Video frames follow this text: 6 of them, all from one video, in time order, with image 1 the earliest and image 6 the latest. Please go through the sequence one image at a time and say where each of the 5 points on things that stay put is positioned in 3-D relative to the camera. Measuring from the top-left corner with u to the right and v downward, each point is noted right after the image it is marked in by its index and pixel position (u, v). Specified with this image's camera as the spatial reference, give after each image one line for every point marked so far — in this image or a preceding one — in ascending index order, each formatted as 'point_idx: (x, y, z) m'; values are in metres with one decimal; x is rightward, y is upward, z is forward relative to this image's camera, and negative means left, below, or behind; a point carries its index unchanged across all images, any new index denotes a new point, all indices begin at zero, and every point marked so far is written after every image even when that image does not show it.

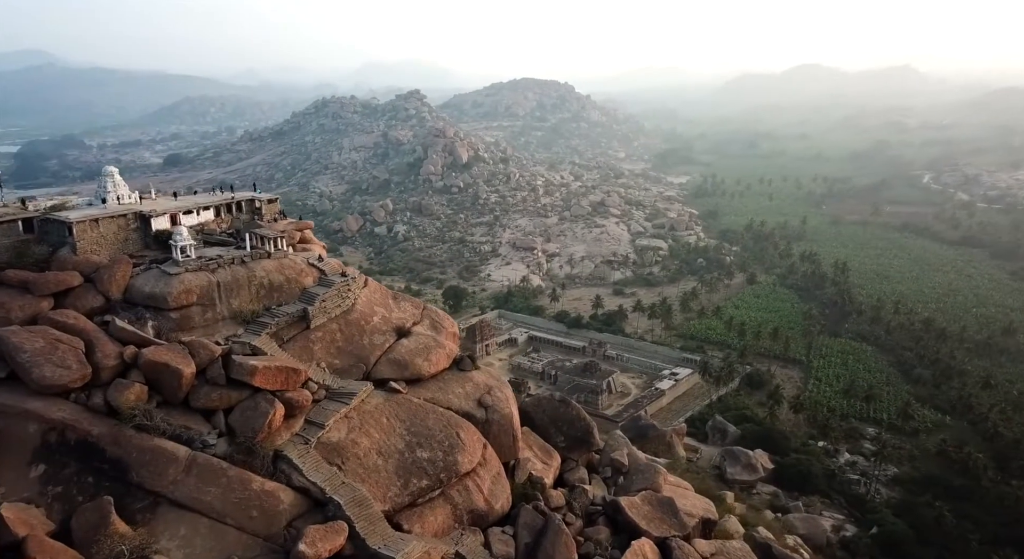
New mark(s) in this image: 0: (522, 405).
0: (+0.2, -2.9, +16.6) m
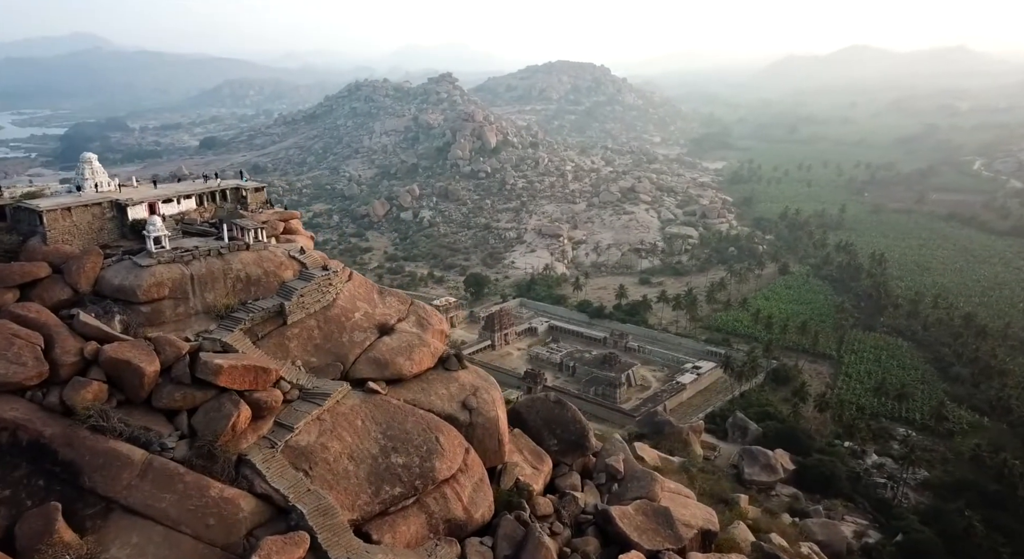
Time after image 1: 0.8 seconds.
0: (+0.1, -2.8, +15.9) m
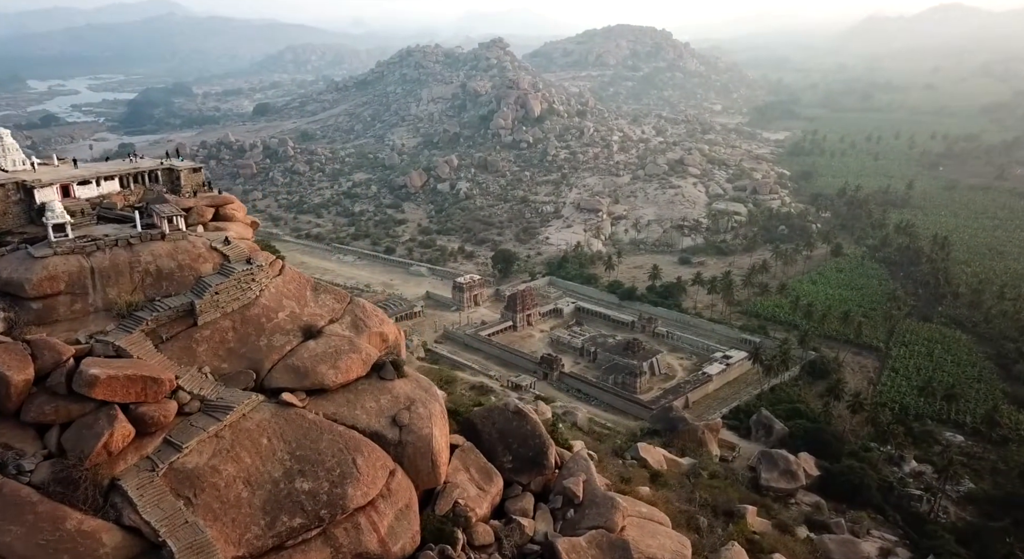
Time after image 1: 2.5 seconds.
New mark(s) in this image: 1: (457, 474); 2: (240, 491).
0: (-0.8, -2.7, +14.4) m
1: (-1.0, -3.4, +12.9) m
2: (-3.8, -3.0, +10.1) m
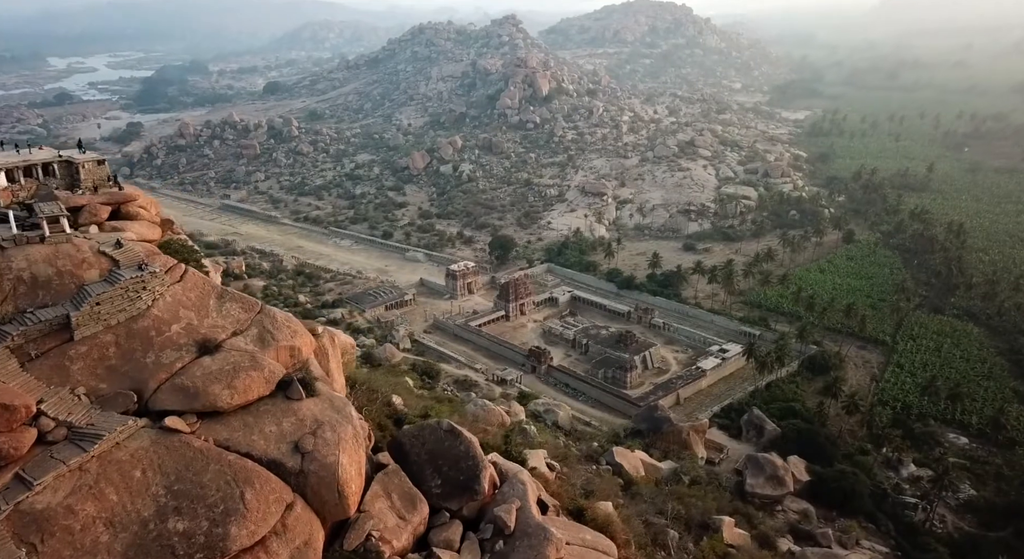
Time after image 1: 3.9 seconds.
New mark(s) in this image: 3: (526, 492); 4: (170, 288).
0: (-2.0, -2.8, +13.3) m
1: (-2.2, -3.6, +11.8) m
2: (-5.1, -3.2, +9.1) m
3: (+0.3, -3.7, +12.8) m
4: (-5.4, -0.1, +11.8) m
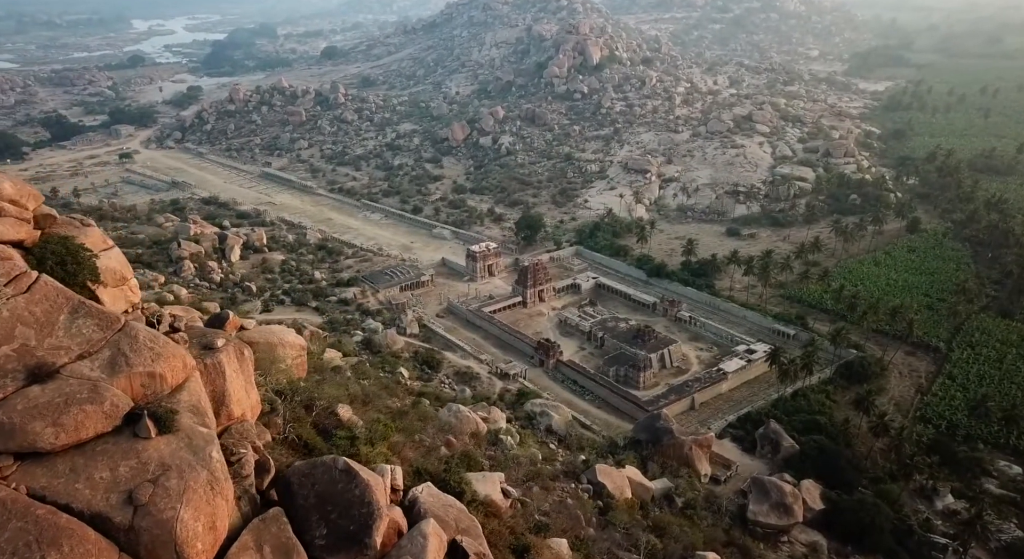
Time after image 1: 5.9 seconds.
0: (-3.5, -3.0, +11.7) m
1: (-3.8, -3.9, +10.3) m
2: (-7.0, -3.5, +7.9) m
3: (-1.2, -4.1, +11.1) m
4: (-6.9, -0.3, +10.4) m
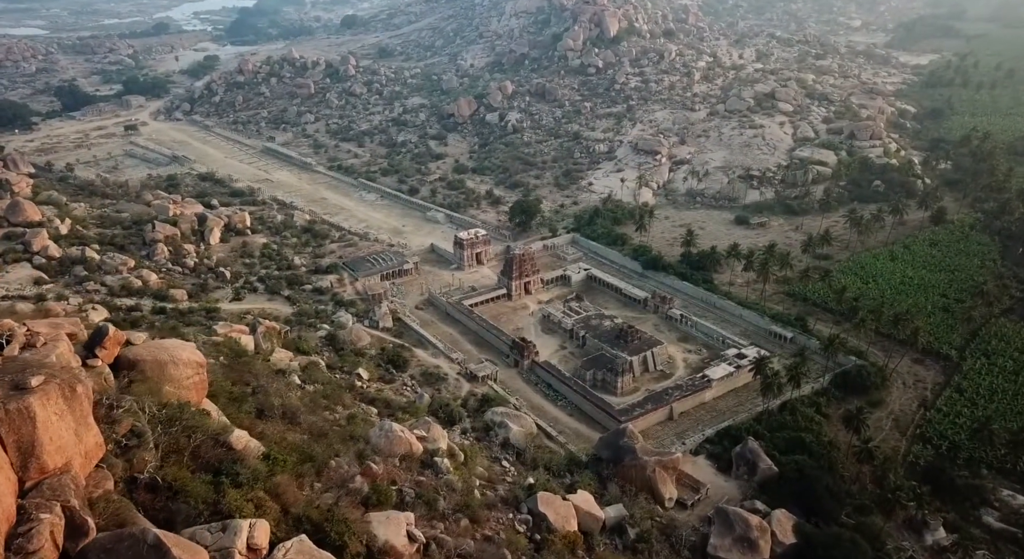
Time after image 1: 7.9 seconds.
0: (-5.5, -3.5, +10.2) m
1: (-6.0, -4.4, +8.8) m
2: (-9.2, -4.1, +6.5) m
3: (-3.3, -4.6, +9.5) m
4: (-9.0, -0.8, +8.9) m
